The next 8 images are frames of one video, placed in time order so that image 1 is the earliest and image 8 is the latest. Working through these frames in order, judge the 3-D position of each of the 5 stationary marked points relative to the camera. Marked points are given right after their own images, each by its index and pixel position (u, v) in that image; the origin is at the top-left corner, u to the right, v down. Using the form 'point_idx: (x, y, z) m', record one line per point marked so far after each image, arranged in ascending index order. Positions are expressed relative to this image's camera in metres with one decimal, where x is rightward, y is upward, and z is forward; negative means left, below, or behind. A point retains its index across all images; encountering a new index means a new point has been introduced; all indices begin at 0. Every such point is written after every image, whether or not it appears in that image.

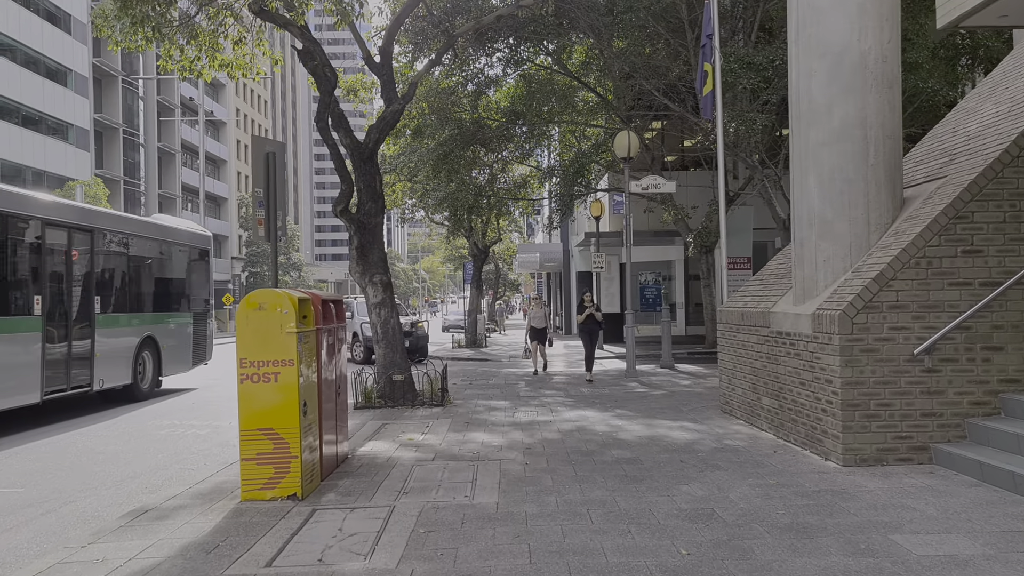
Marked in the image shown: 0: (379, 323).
0: (-1.8, -0.5, +11.6) m
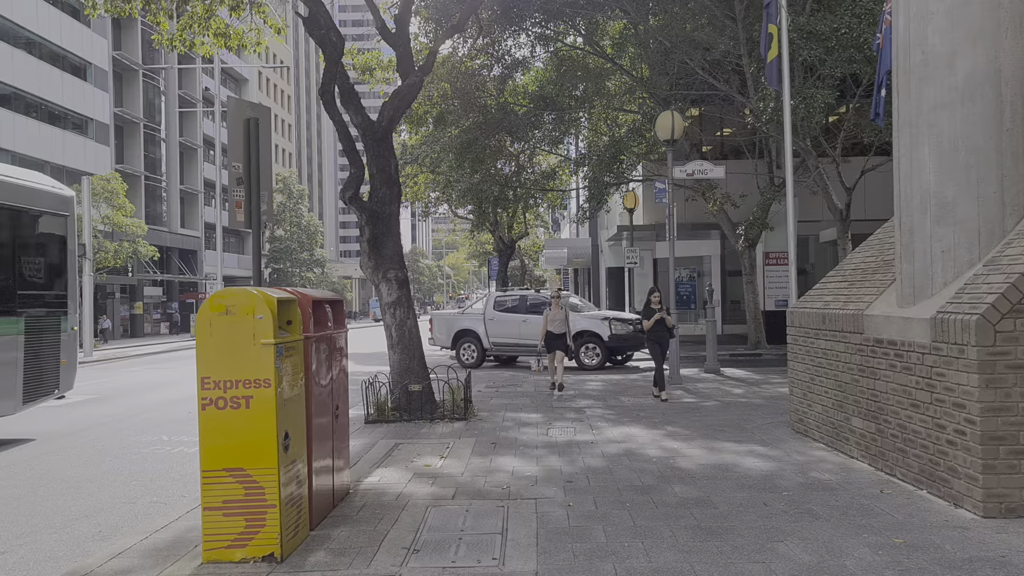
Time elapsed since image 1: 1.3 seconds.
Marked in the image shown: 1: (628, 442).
0: (-1.4, -0.4, +10.2) m
1: (+1.1, -1.5, +8.1) m
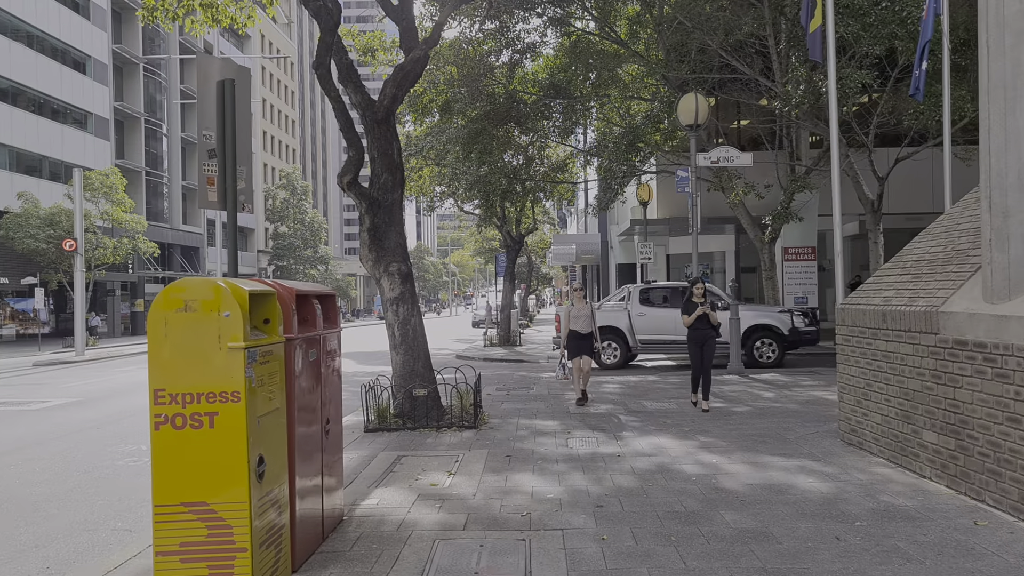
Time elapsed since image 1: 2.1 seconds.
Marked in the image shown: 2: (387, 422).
0: (-1.3, -0.4, +9.3) m
1: (+1.3, -1.4, +7.1) m
2: (-1.3, -1.4, +8.9) m
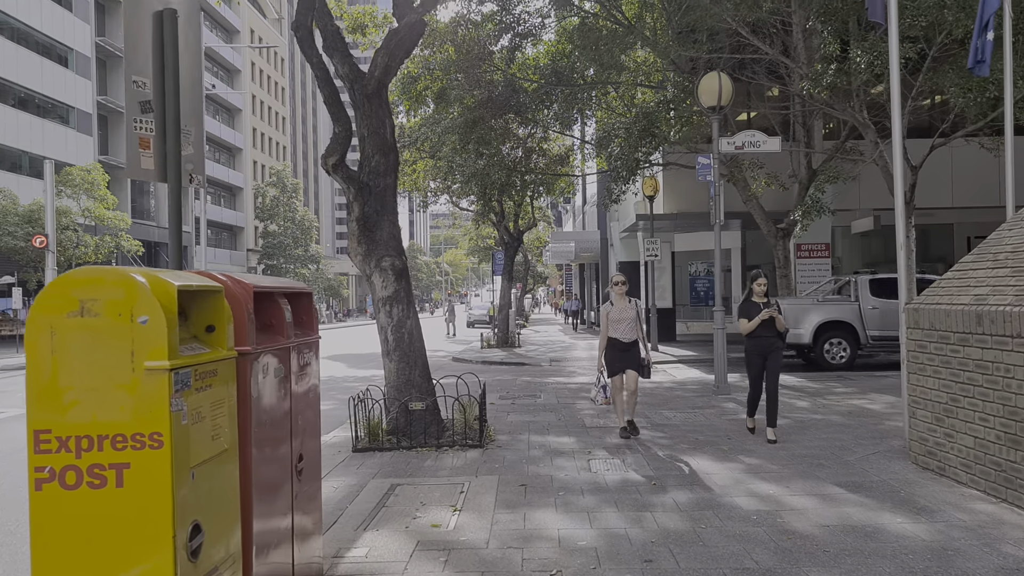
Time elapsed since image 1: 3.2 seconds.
0: (-1.2, -0.4, +8.2) m
1: (+1.4, -1.4, +6.0) m
2: (-1.2, -1.4, +7.7) m
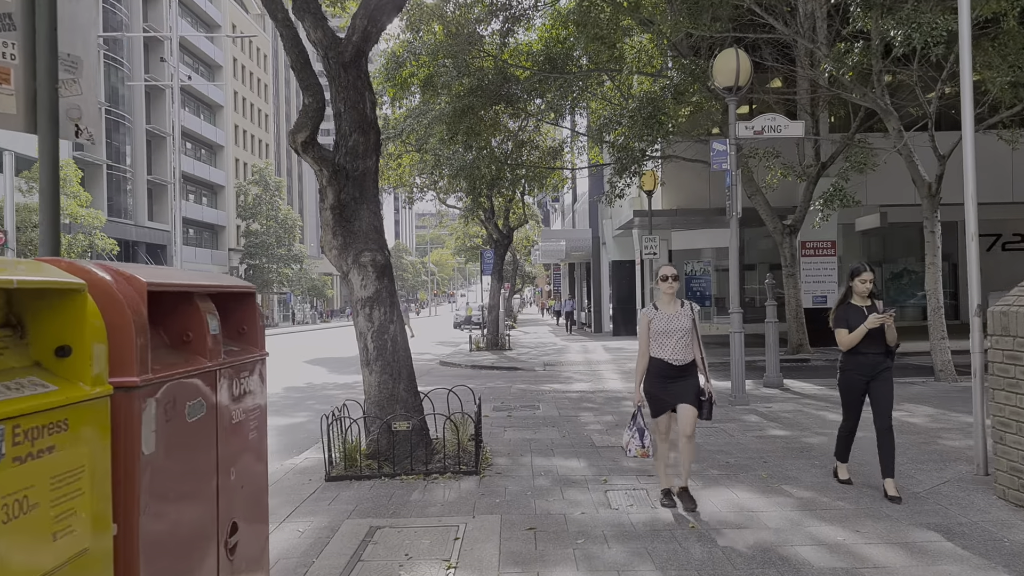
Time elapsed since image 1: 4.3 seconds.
0: (-1.2, -0.3, +7.0) m
1: (+1.4, -1.4, +4.9) m
2: (-1.2, -1.4, +6.6) m
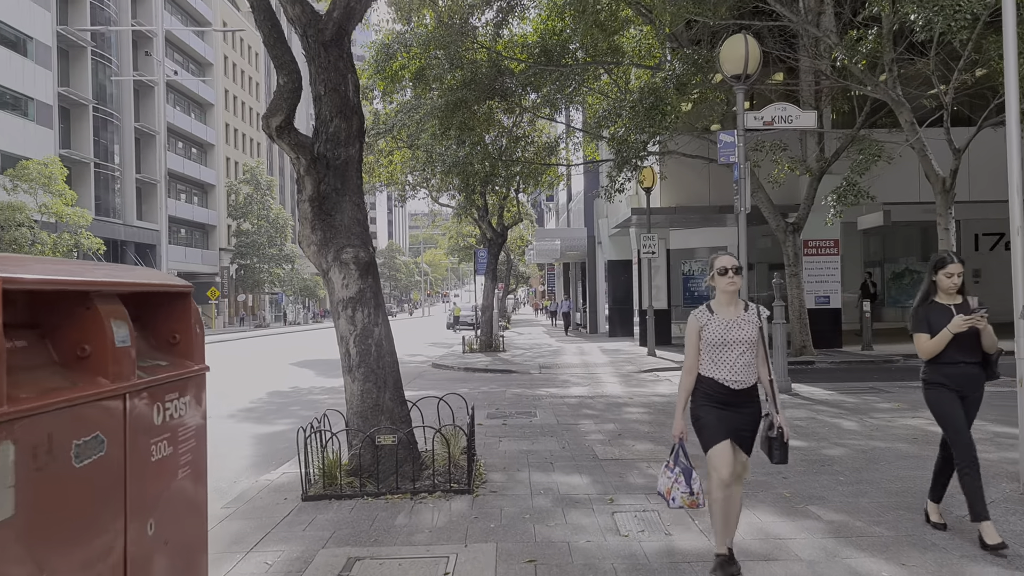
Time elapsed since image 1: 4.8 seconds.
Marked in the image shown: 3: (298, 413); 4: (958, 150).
0: (-1.2, -0.3, +6.4) m
1: (+1.4, -1.4, +4.3) m
2: (-1.3, -1.4, +6.0) m
3: (-3.0, -1.7, +11.5) m
4: (+6.4, +2.0, +11.9) m
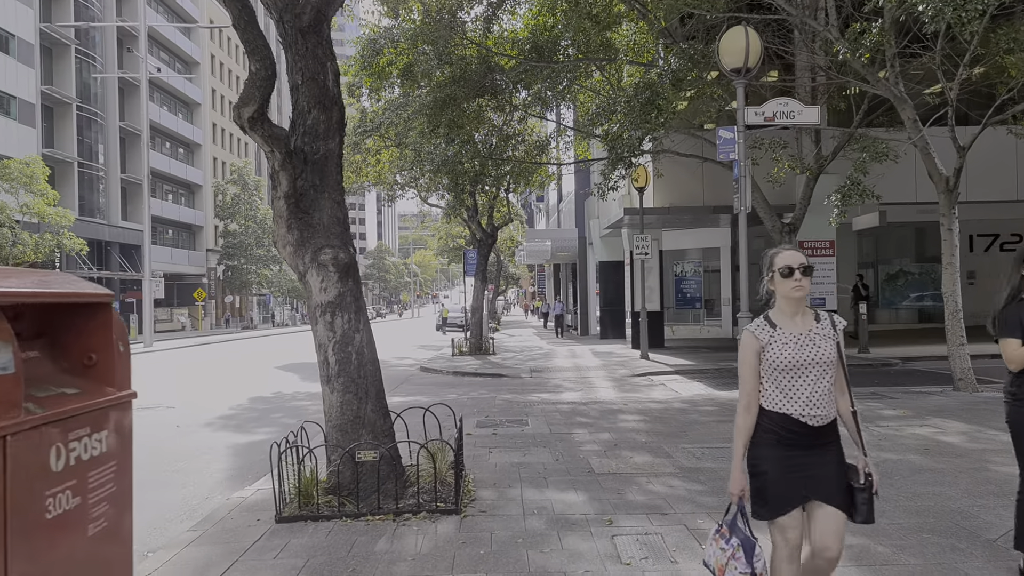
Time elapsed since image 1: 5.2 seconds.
0: (-1.3, -0.4, +5.9) m
1: (+1.4, -1.4, +3.9) m
2: (-1.3, -1.4, +5.5) m
3: (-3.1, -1.8, +11.0) m
4: (+6.3, +2.0, +11.5) m
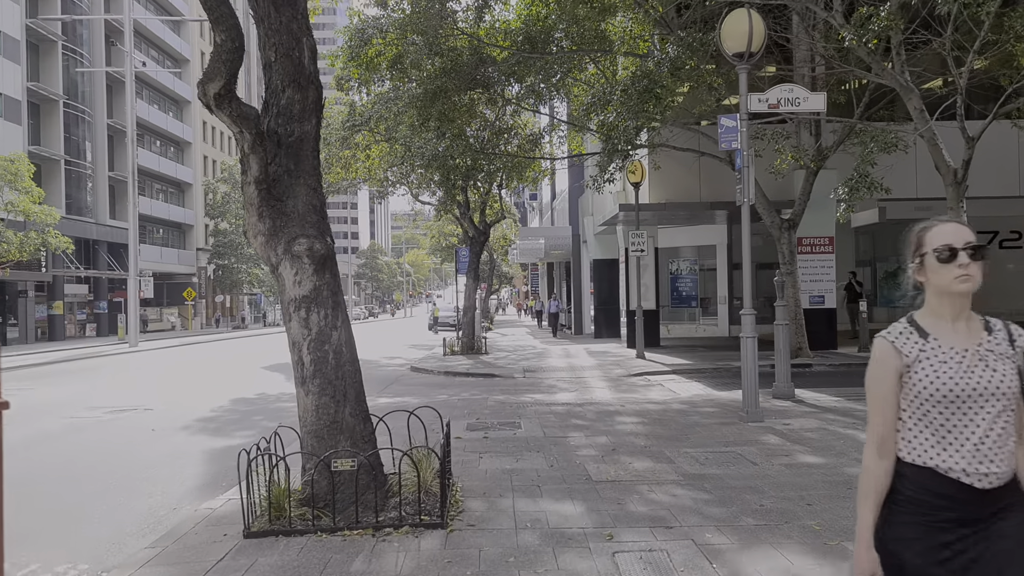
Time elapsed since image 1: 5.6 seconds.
0: (-1.3, -0.3, +5.5) m
1: (+1.3, -1.4, +3.4) m
2: (-1.4, -1.4, +5.1) m
3: (-3.2, -1.7, +10.5) m
4: (+6.1, +2.0, +11.1) m
